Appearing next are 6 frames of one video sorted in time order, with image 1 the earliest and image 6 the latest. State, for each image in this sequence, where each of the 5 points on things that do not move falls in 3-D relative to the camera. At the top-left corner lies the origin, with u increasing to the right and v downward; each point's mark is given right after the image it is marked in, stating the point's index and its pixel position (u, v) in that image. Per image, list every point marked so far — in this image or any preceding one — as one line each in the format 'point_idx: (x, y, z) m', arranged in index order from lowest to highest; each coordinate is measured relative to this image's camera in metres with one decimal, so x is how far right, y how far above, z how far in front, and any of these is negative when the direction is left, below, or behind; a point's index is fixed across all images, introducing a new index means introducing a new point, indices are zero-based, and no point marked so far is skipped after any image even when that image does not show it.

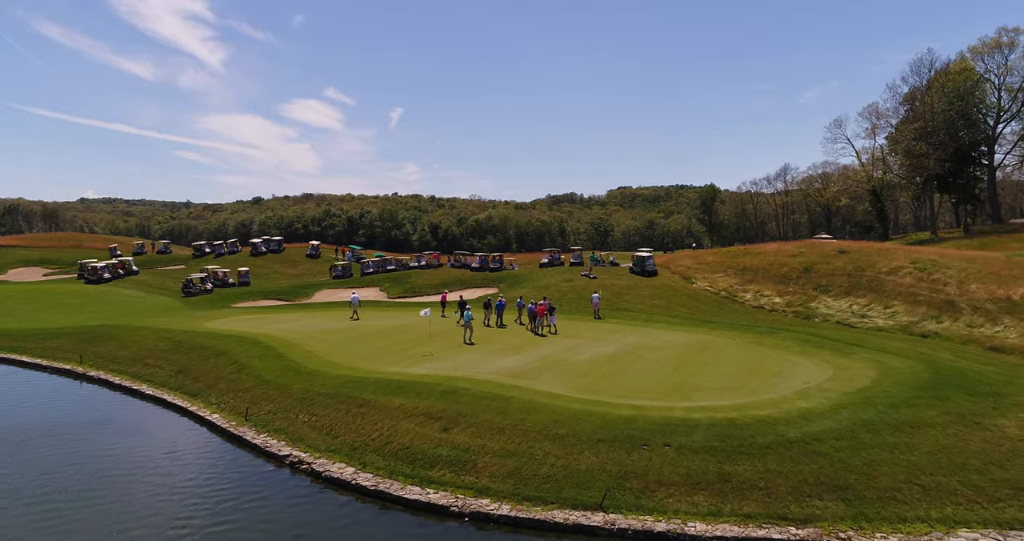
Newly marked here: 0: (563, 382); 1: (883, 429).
0: (+1.4, -3.0, +19.5) m
1: (+7.8, -3.3, +15.0) m
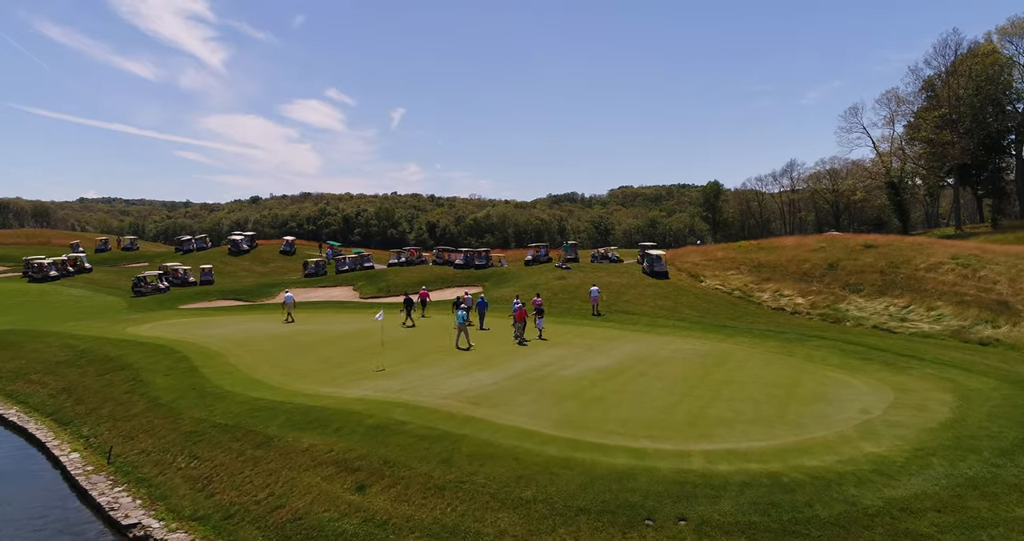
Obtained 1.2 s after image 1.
0: (+0.5, -2.9, +14.6) m
1: (+6.9, -3.2, +10.1) m
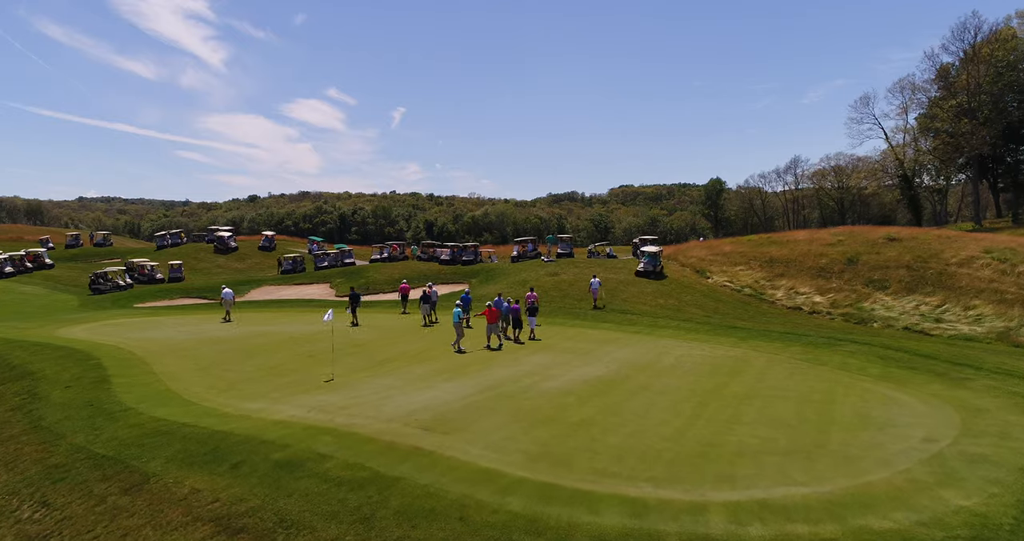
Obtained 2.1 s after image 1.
0: (-0.1, -2.6, +11.3) m
1: (+6.3, -2.9, +6.7) m
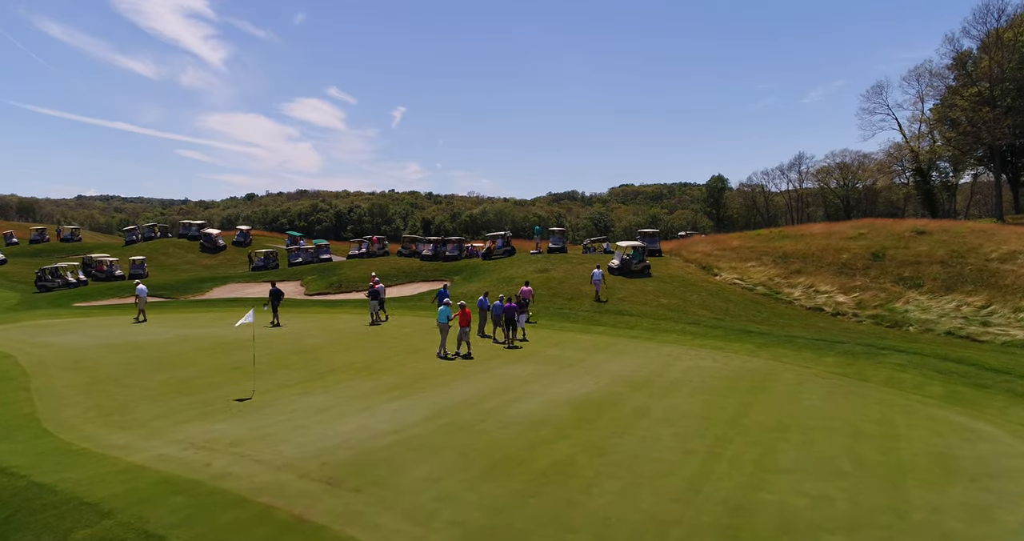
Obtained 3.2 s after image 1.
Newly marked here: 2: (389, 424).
0: (-0.8, -2.5, +7.8) m
1: (+5.6, -2.8, +3.2) m
2: (-1.9, -2.3, +11.0) m
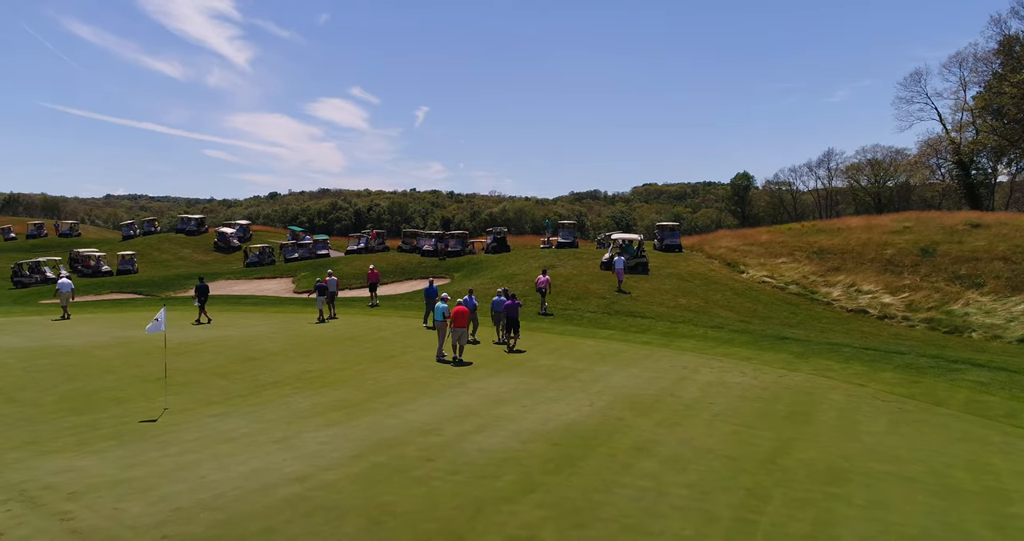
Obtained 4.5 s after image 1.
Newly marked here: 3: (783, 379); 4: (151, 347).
0: (-1.4, -2.3, +4.9) m
1: (+4.9, -2.7, +0.1) m
2: (-2.4, -2.2, +8.1) m
3: (+4.7, -1.9, +12.5) m
4: (-8.0, -1.7, +15.9) m
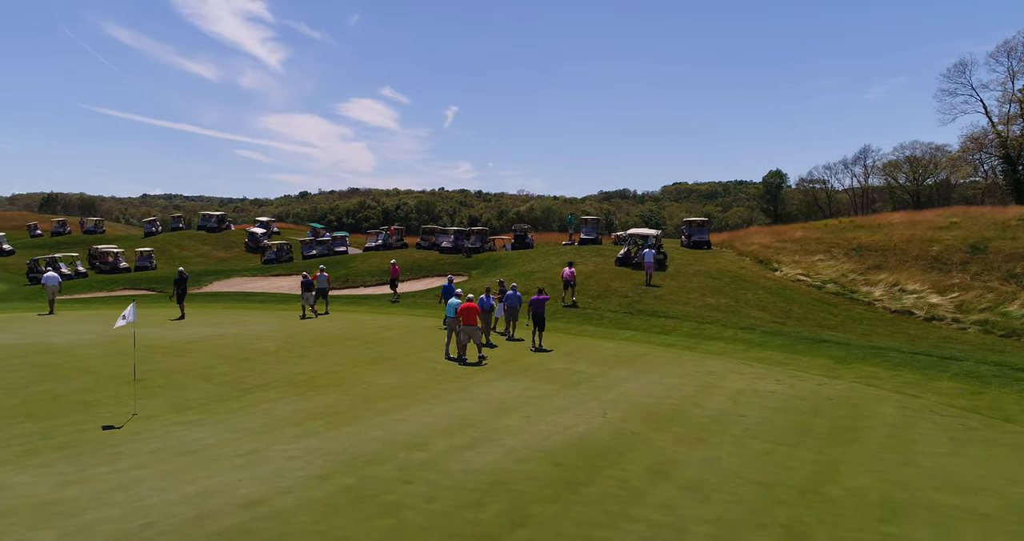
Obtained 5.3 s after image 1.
0: (-1.6, -2.2, +3.7) m
1: (+4.5, -2.6, -1.3) m
2: (-2.5, -2.1, +7.0) m
3: (+4.8, -1.8, +11.0) m
4: (-7.8, -1.6, +14.9) m
